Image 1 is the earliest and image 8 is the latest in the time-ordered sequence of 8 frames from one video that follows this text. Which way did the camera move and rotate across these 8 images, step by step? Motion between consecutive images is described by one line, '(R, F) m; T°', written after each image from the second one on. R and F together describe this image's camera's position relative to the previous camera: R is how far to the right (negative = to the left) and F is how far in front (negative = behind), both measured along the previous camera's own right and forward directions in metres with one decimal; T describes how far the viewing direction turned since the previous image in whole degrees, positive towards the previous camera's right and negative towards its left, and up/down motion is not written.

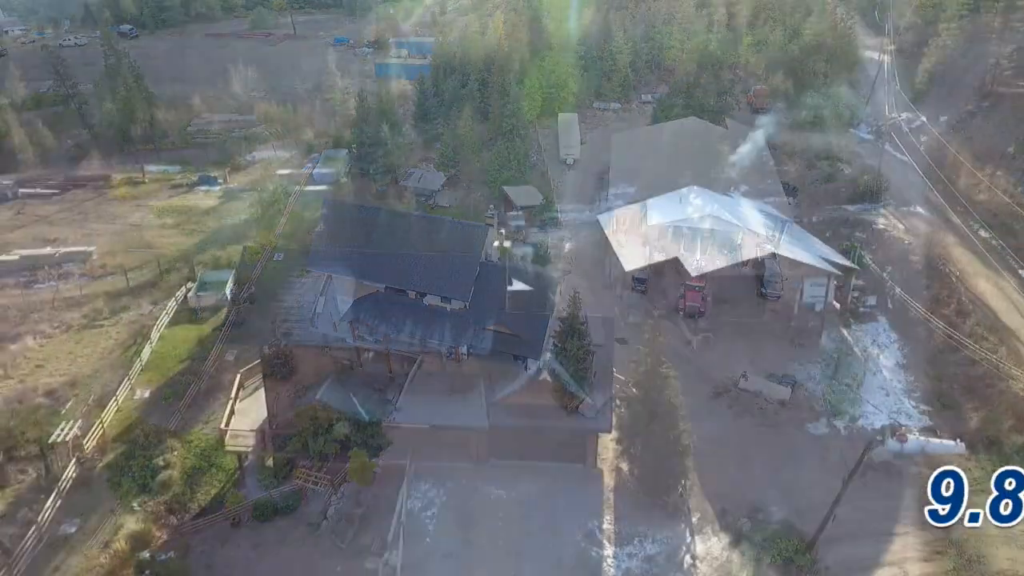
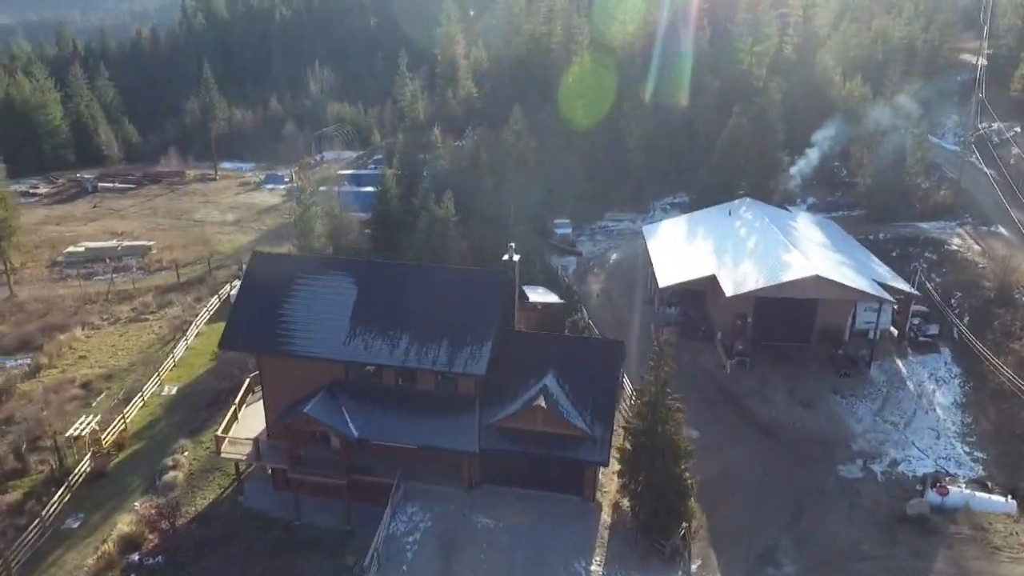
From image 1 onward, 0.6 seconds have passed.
(+2.3, +1.3) m; -6°
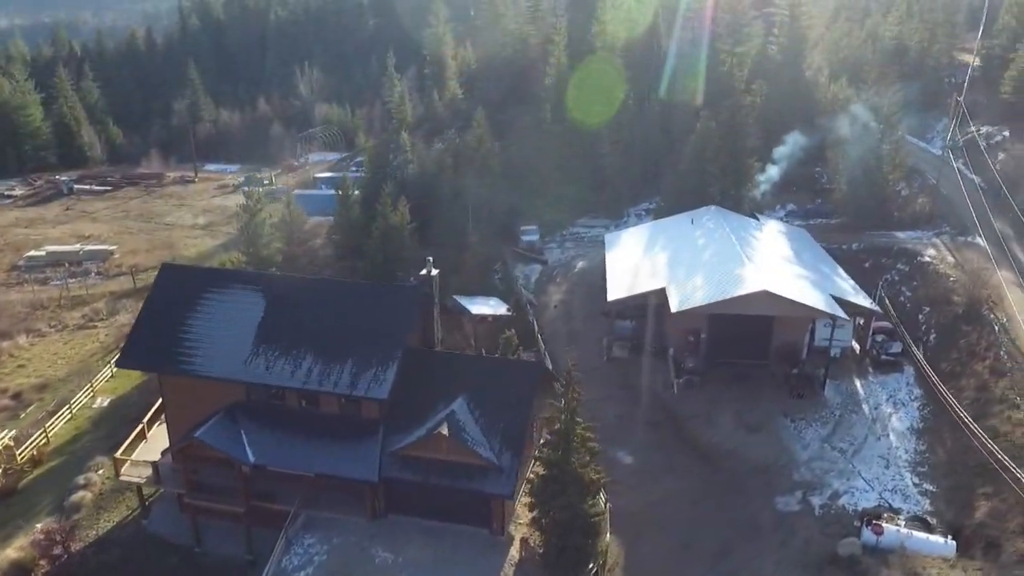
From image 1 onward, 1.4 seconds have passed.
(+2.8, +1.4) m; -1°
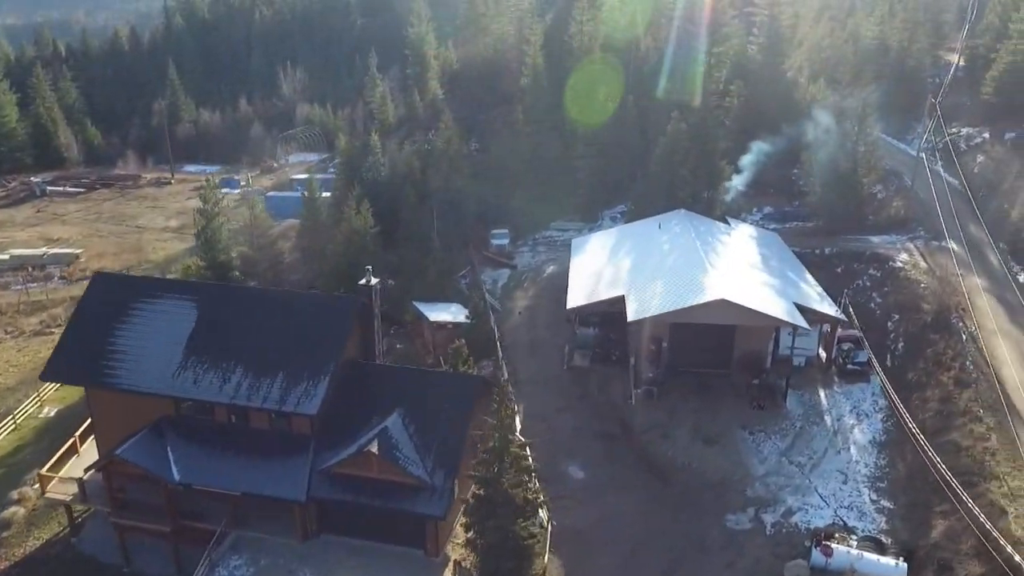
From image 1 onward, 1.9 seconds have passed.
(+1.6, +0.8) m; 0°
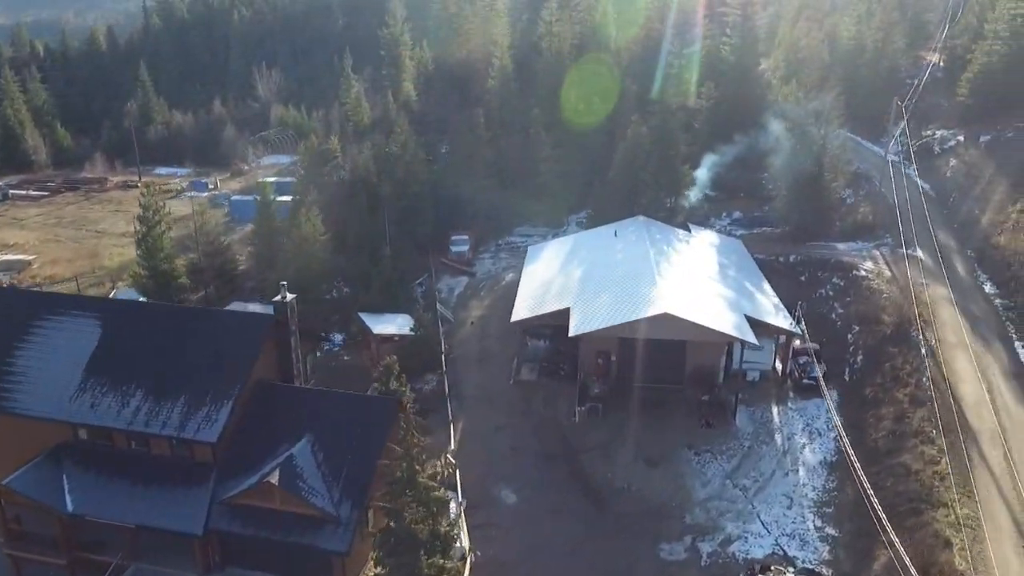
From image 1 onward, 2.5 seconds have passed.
(+1.9, +1.1) m; 0°
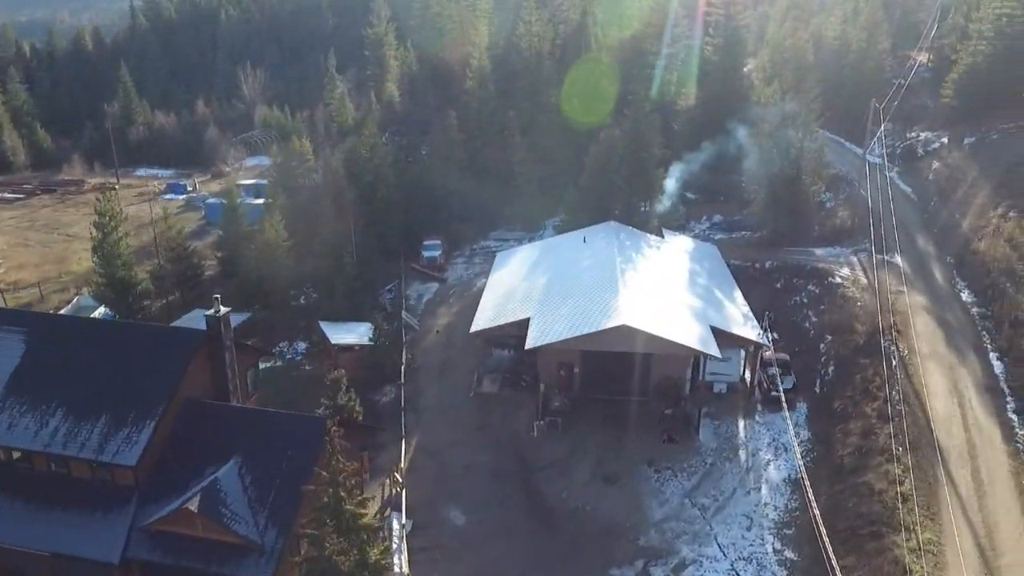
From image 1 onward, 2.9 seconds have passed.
(+1.4, +0.9) m; 0°
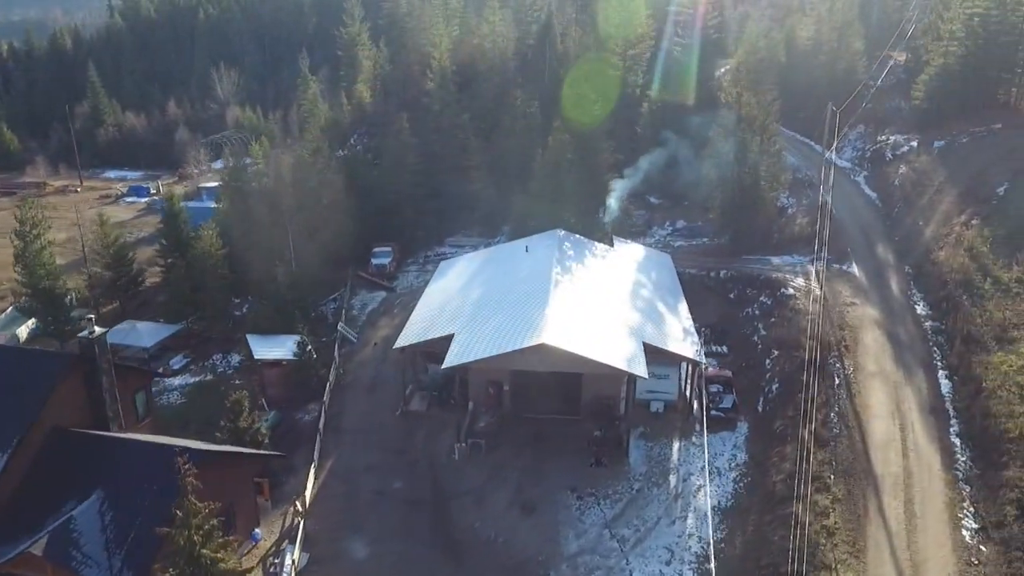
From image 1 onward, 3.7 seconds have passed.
(+2.4, +1.3) m; 0°
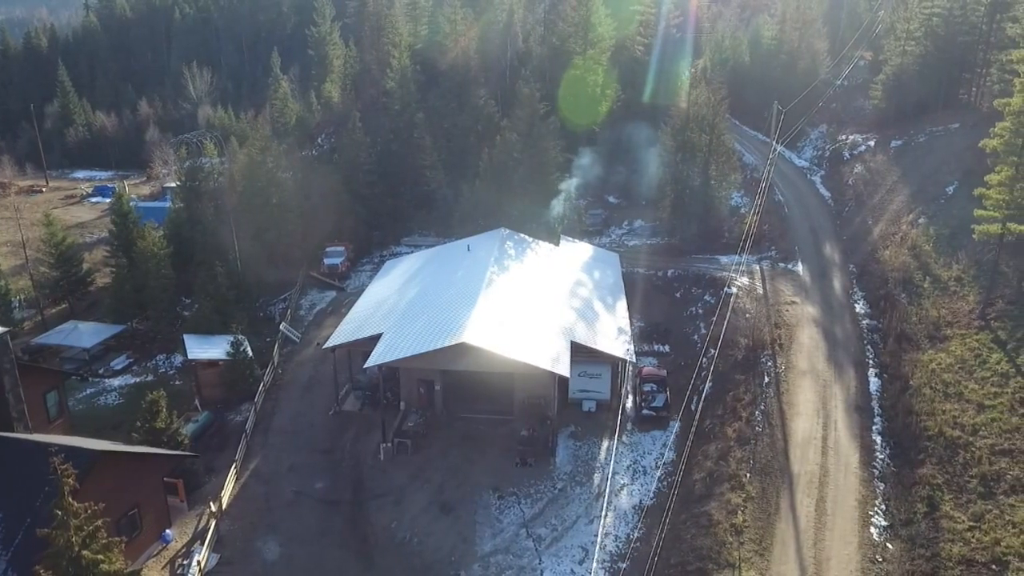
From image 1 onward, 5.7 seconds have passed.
(+2.0, +0.1) m; +1°
